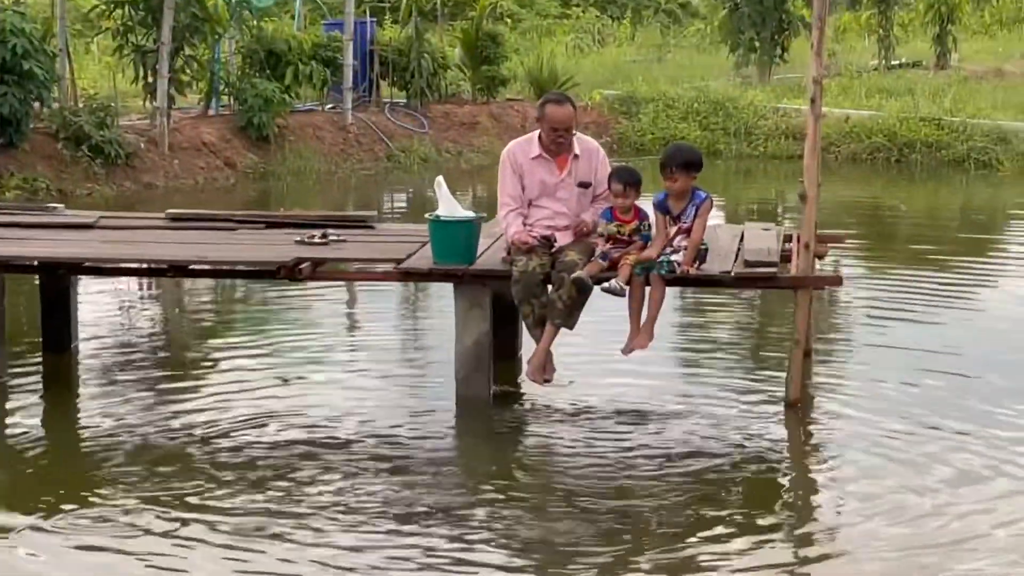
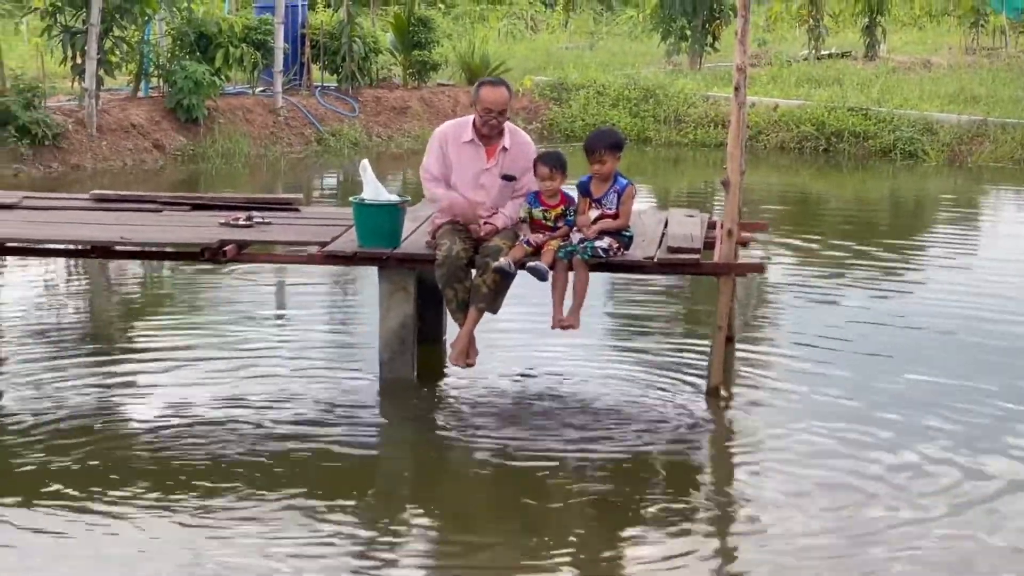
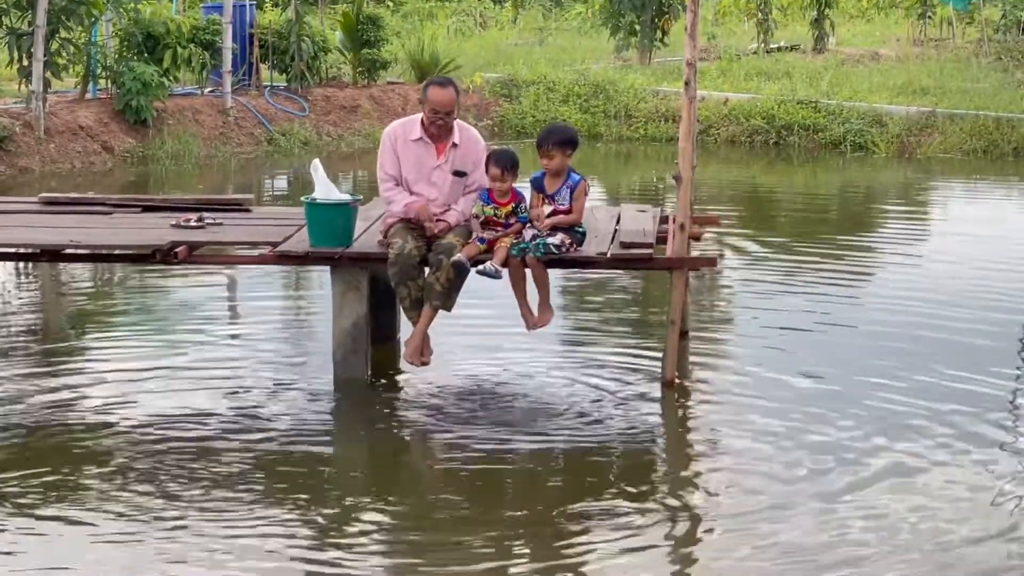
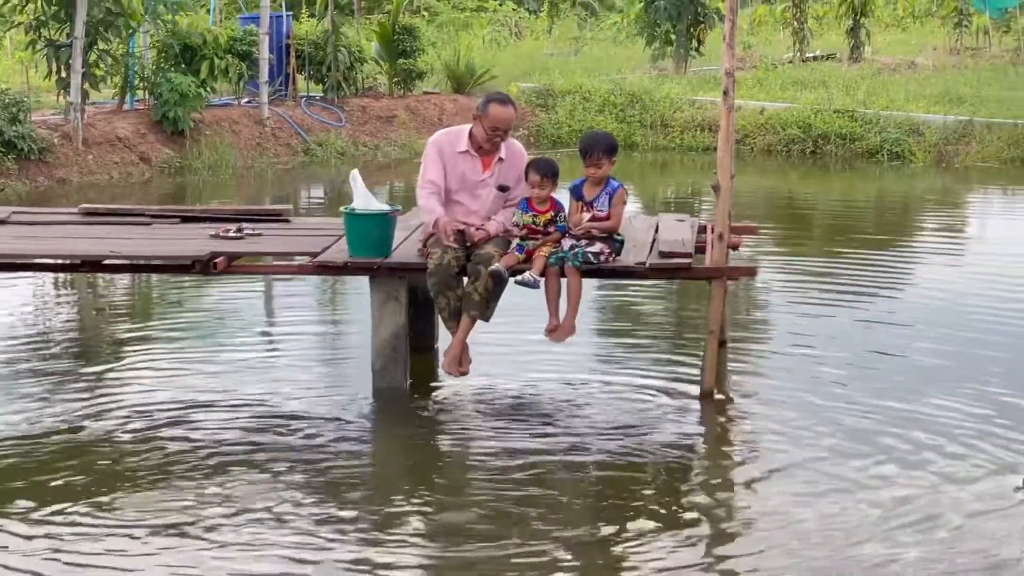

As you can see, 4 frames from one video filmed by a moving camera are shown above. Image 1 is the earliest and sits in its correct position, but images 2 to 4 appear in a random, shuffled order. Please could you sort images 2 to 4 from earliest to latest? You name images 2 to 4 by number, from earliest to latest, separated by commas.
4, 3, 2
